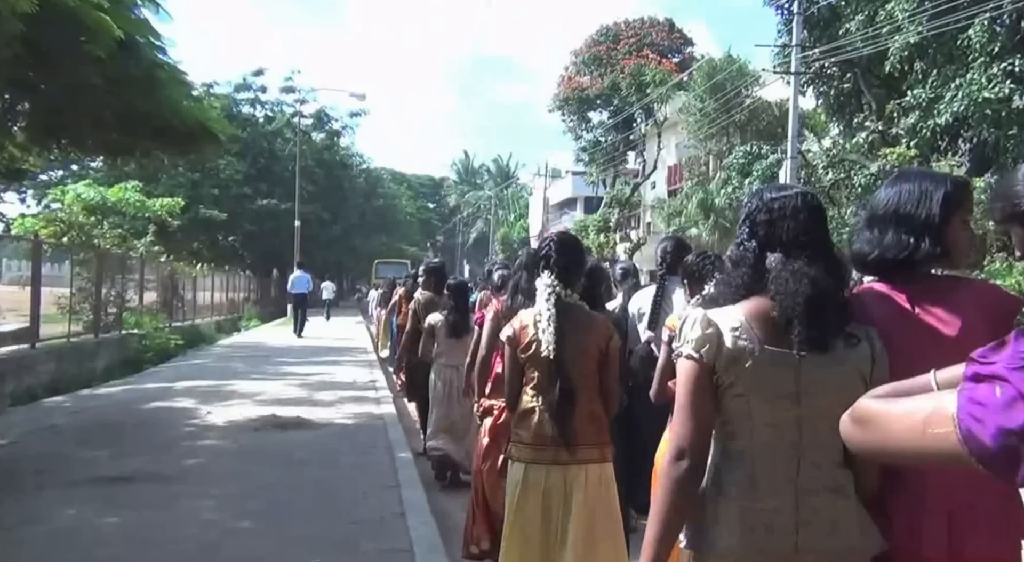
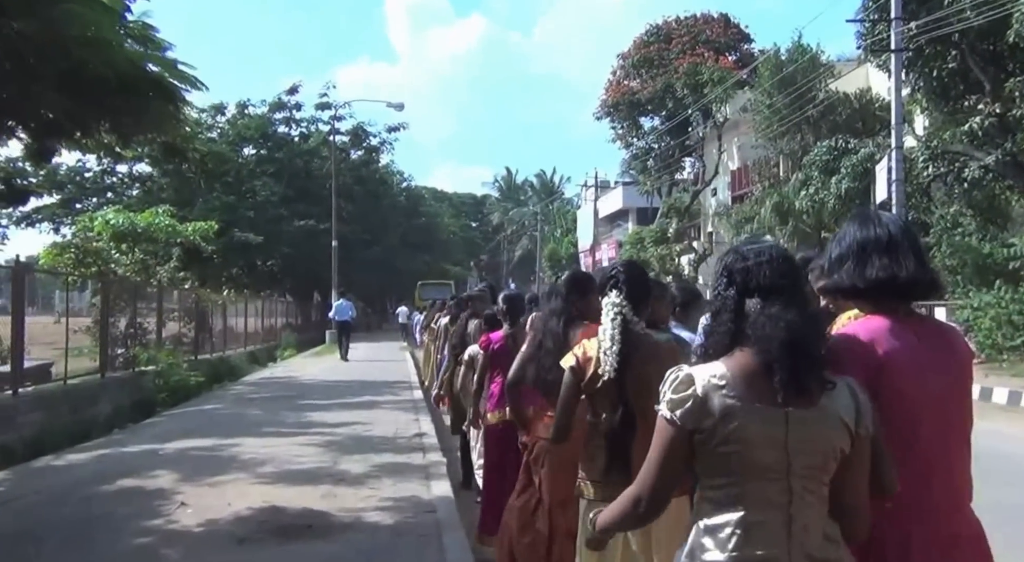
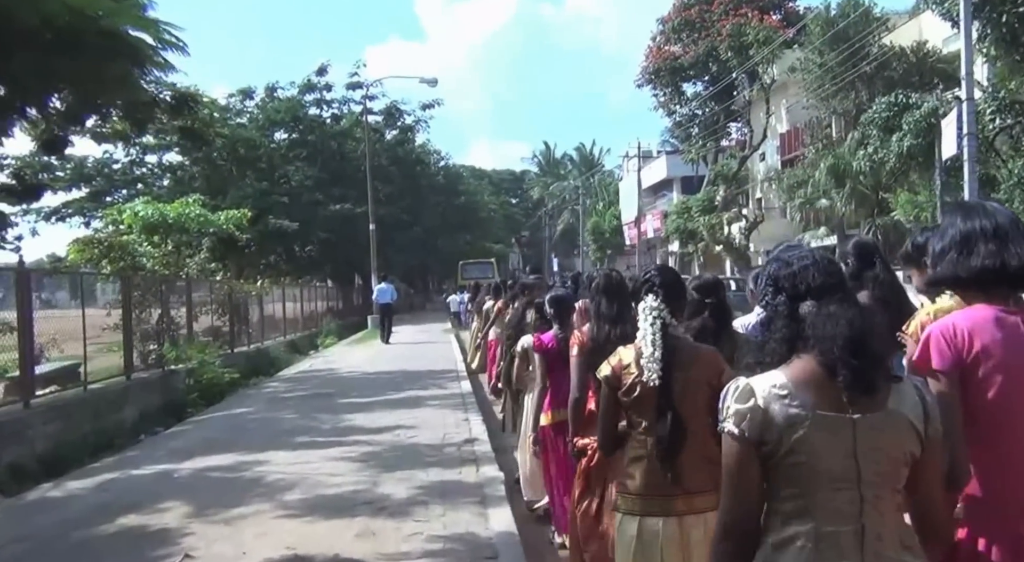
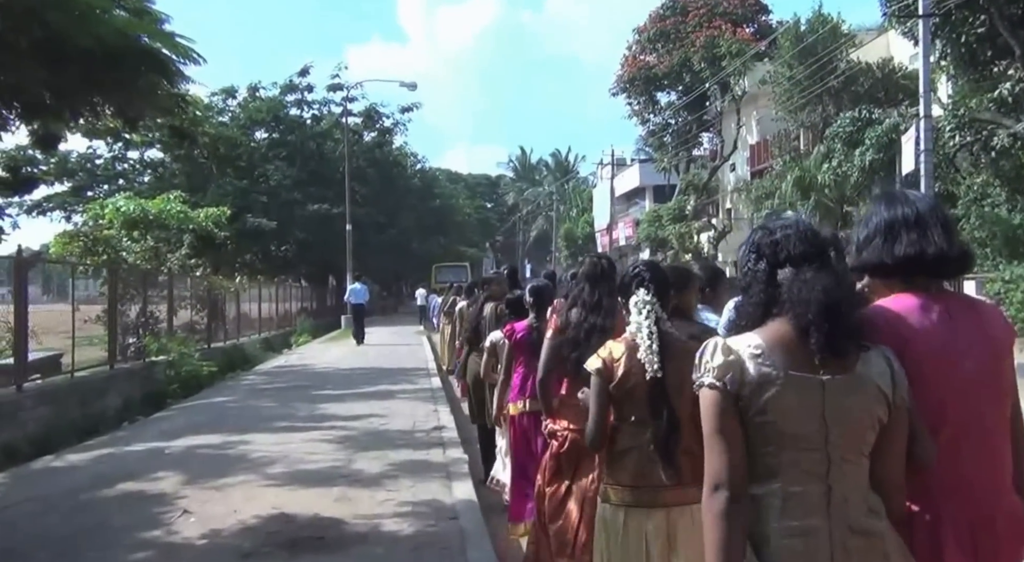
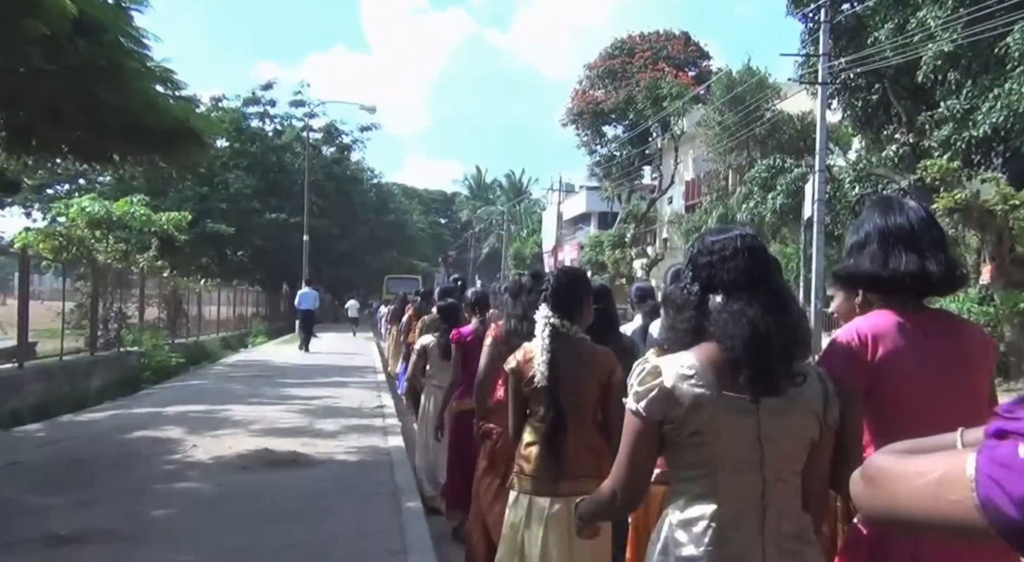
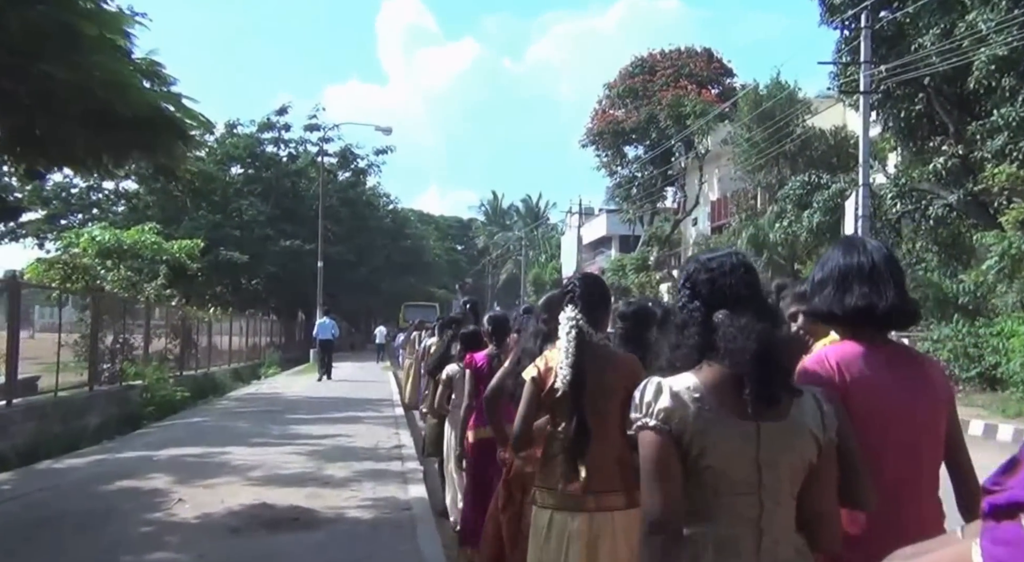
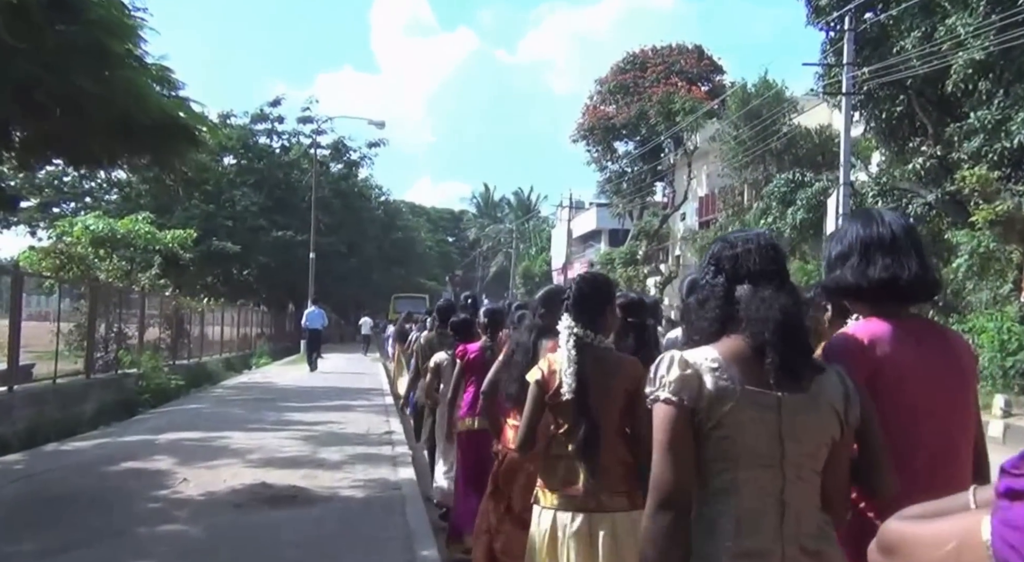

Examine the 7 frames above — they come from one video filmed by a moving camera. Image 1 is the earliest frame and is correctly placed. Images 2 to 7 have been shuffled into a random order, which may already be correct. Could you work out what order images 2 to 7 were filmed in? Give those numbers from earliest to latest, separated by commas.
5, 7, 6, 2, 4, 3
